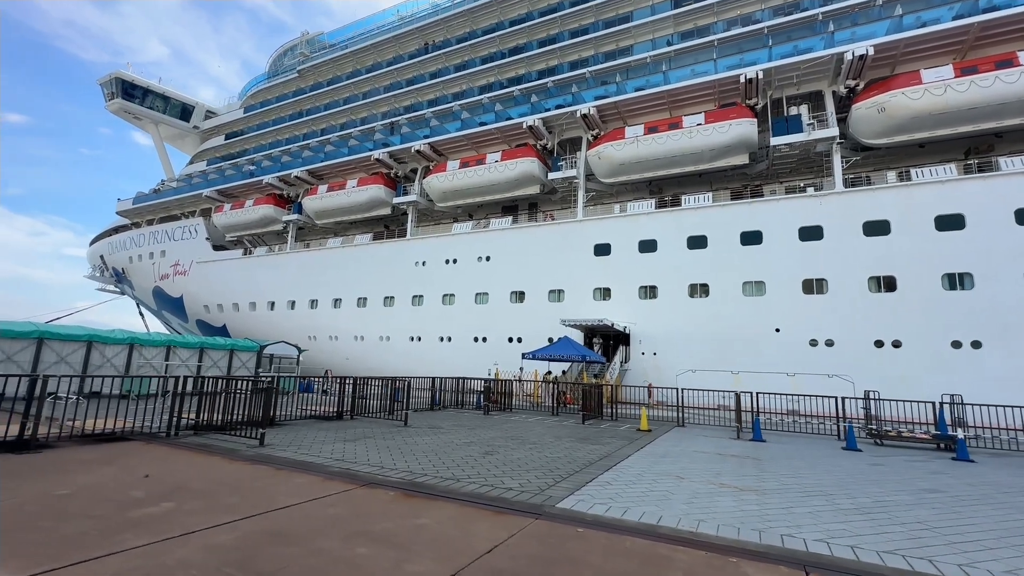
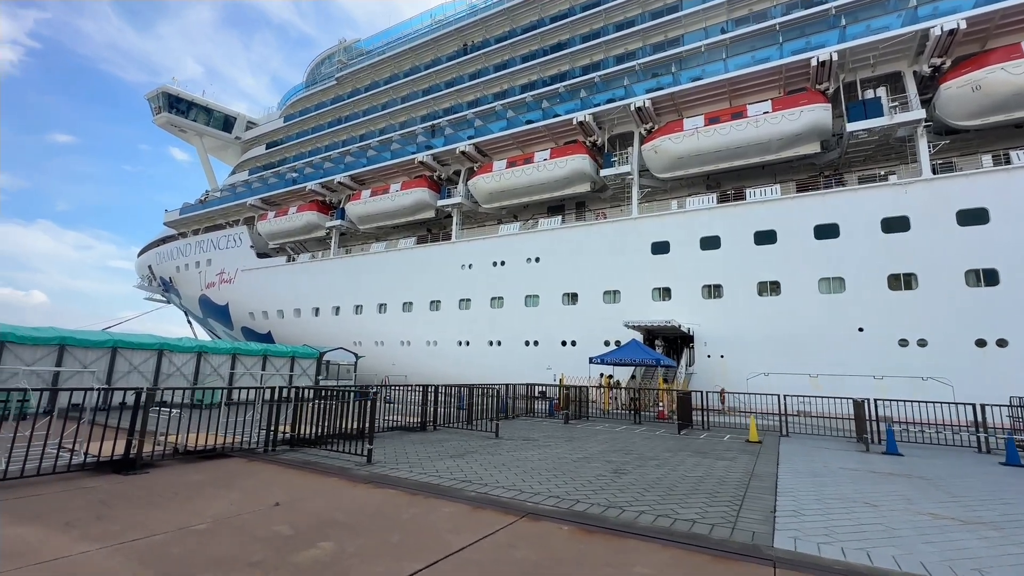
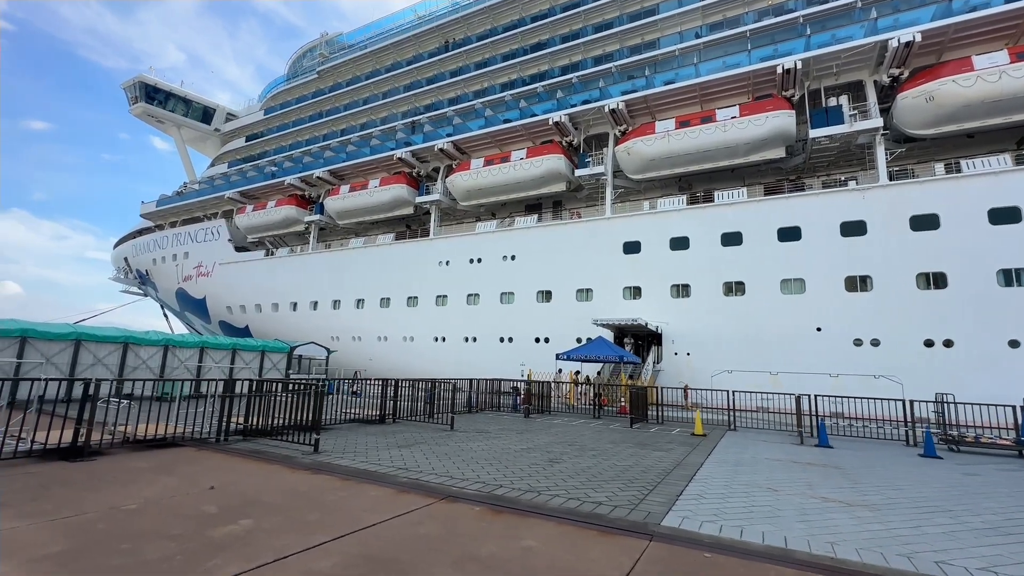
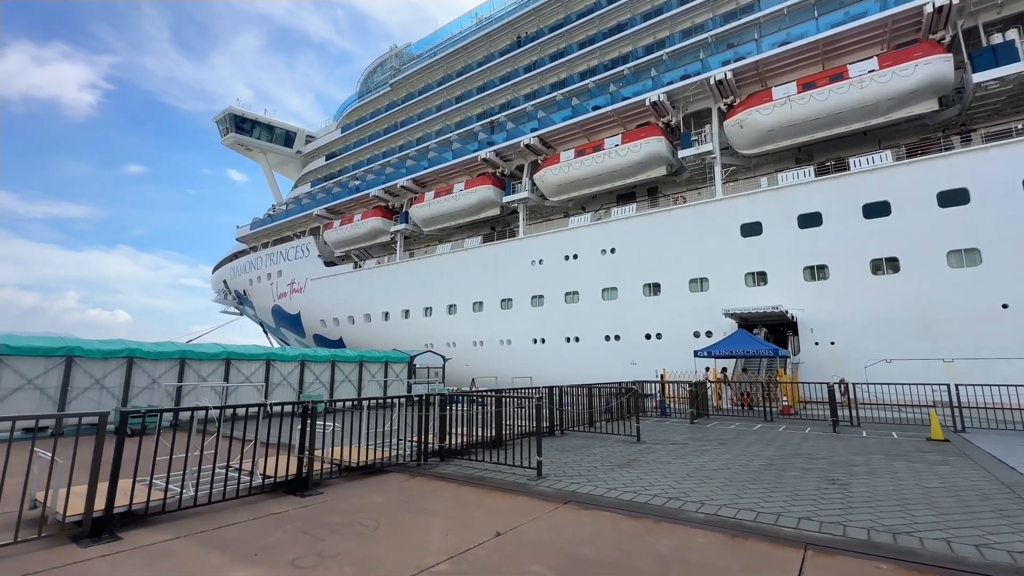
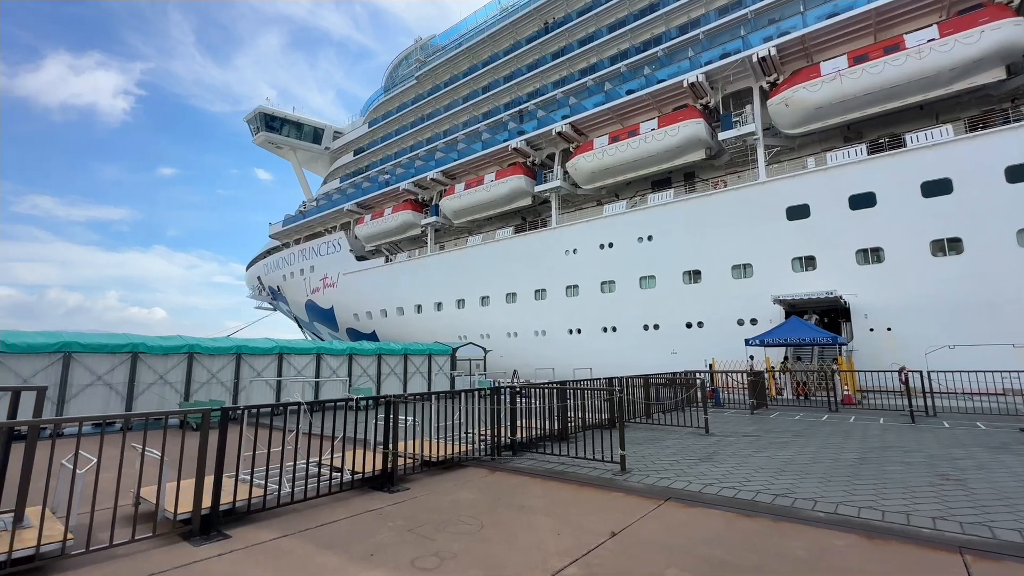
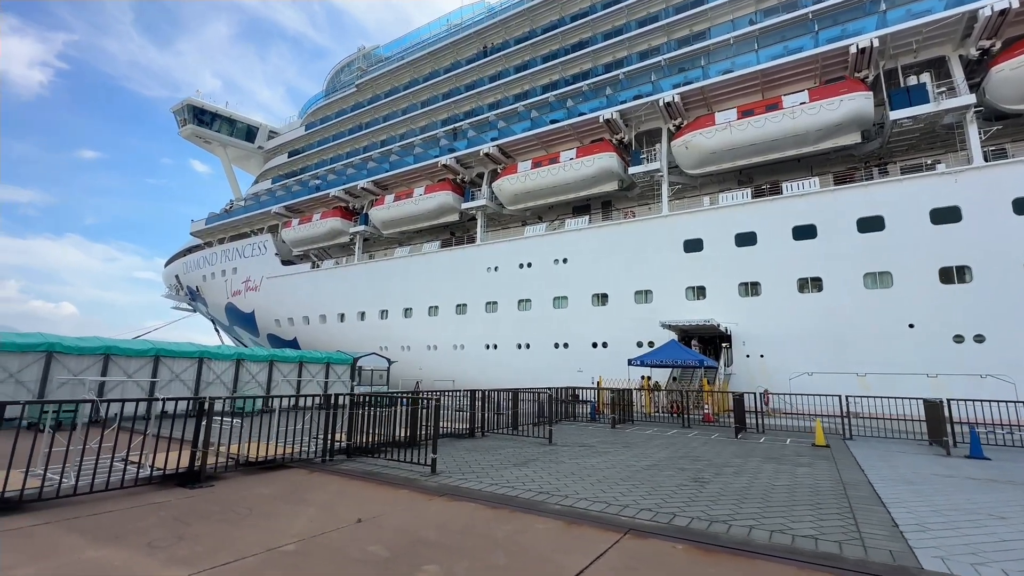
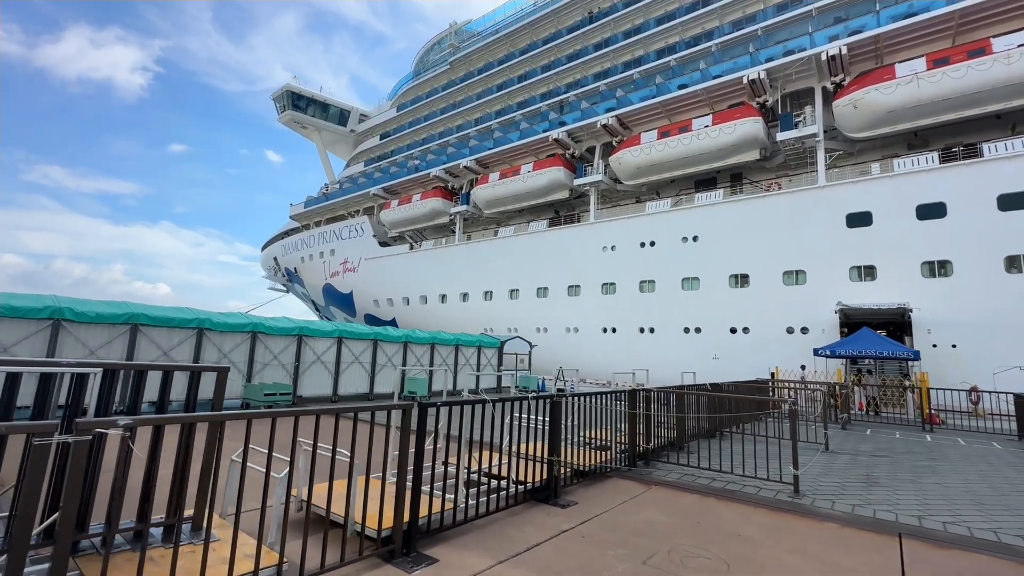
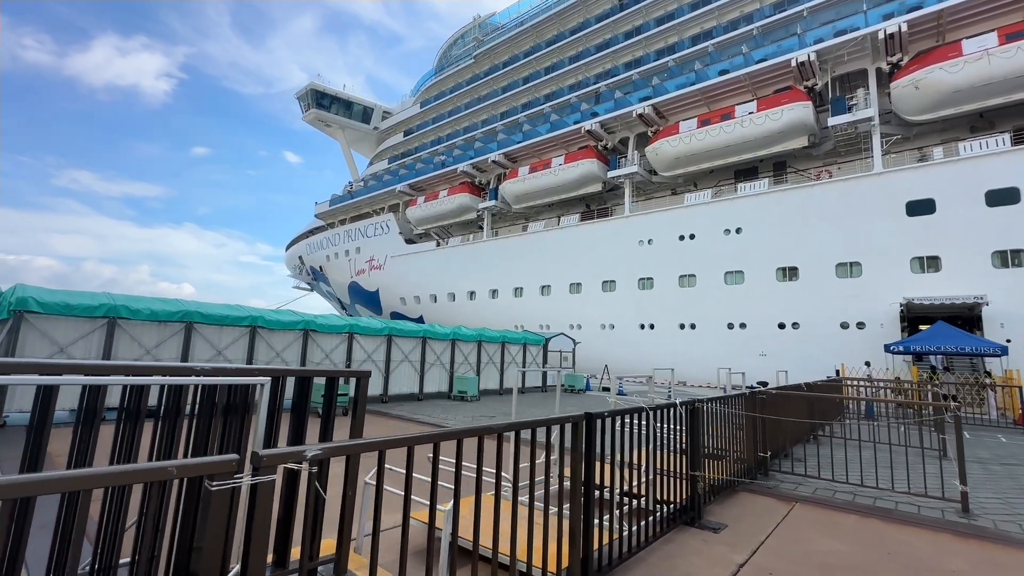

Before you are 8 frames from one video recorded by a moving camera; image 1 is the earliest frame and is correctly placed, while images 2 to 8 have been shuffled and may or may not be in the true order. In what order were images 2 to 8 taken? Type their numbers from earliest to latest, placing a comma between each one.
3, 2, 6, 4, 5, 7, 8
